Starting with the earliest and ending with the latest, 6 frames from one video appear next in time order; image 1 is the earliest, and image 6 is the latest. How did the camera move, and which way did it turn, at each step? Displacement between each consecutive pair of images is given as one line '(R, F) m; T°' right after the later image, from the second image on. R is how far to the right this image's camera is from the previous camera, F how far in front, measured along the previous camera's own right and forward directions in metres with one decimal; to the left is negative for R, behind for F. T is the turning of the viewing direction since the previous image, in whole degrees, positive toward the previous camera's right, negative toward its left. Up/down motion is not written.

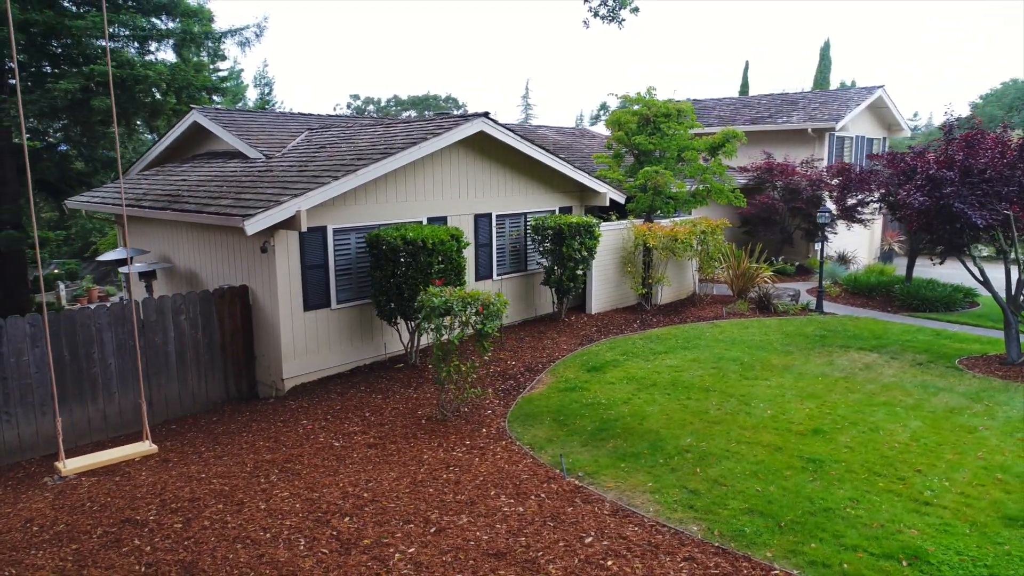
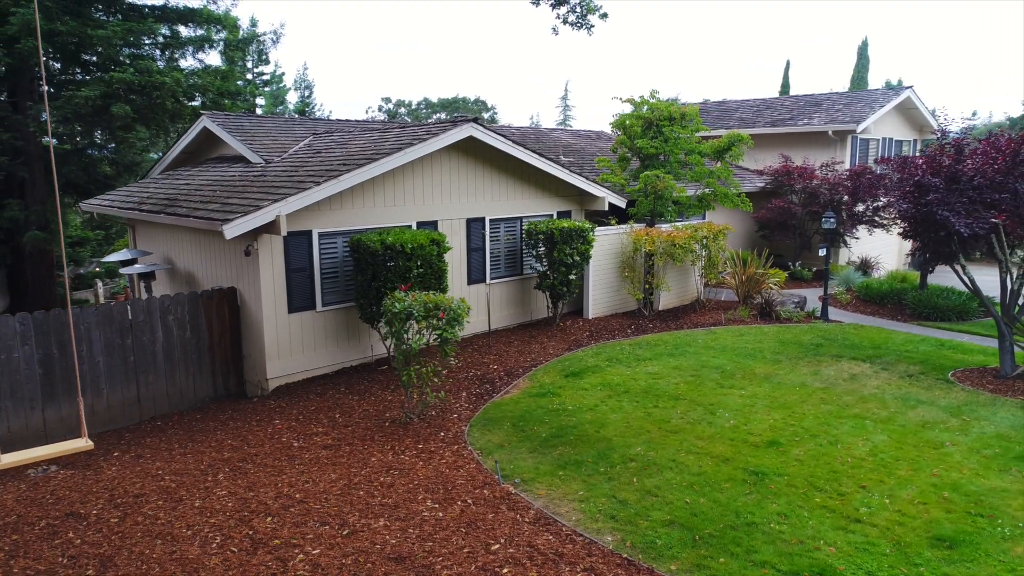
(+0.8, 0.0) m; -4°
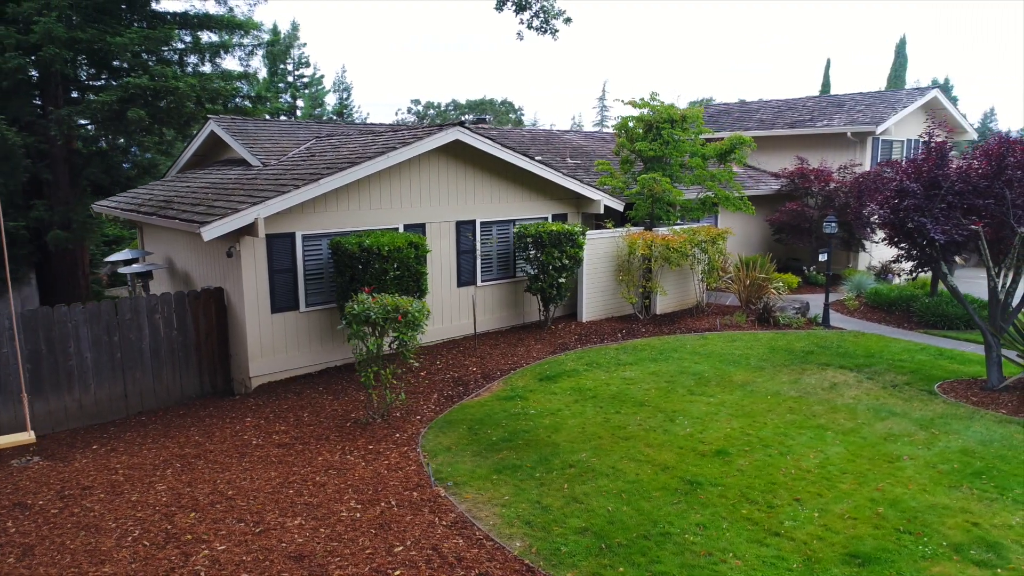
(+0.9, 0.0) m; -3°
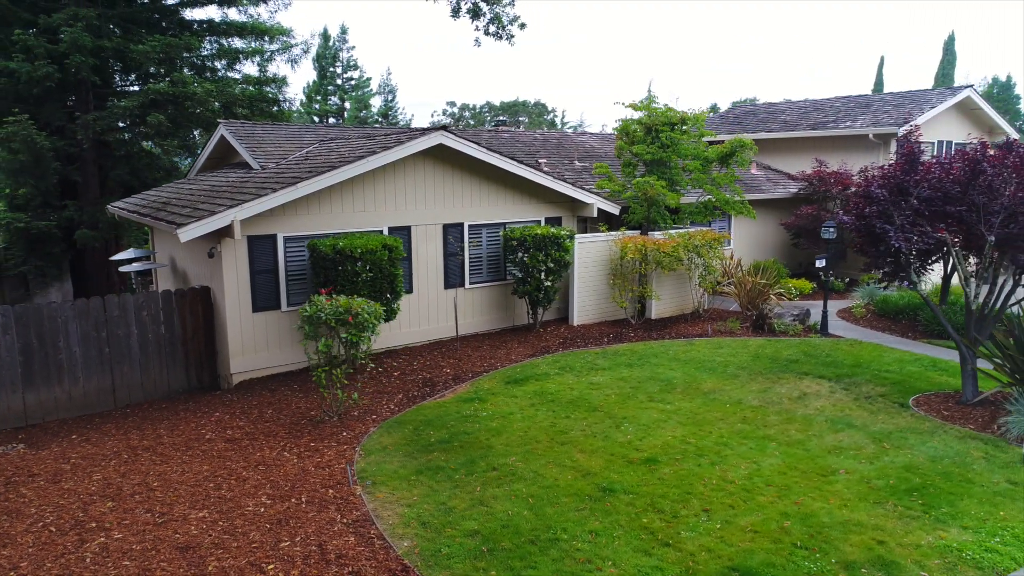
(+1.1, 0.0) m; -4°
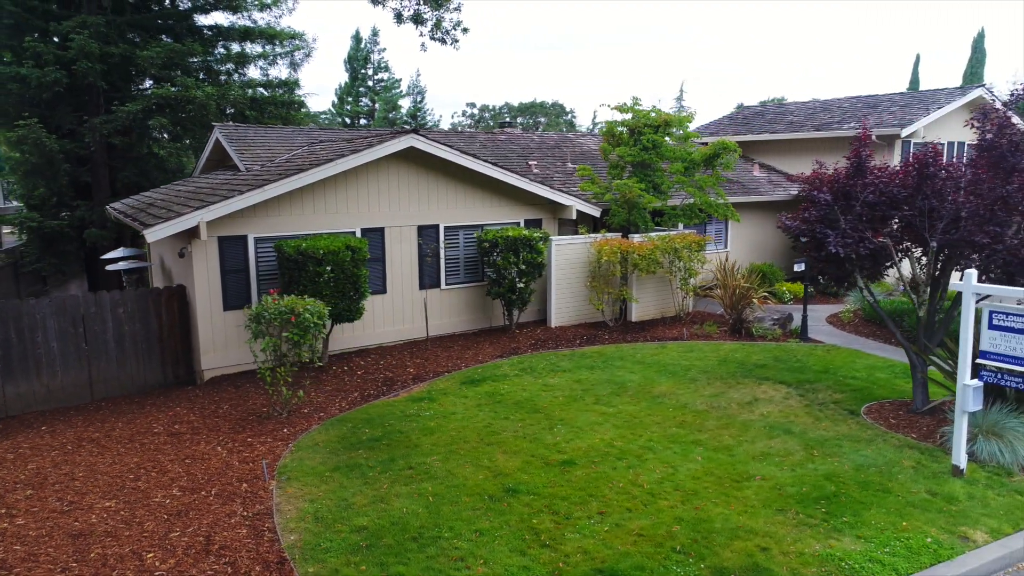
(+1.1, -0.1) m; -3°
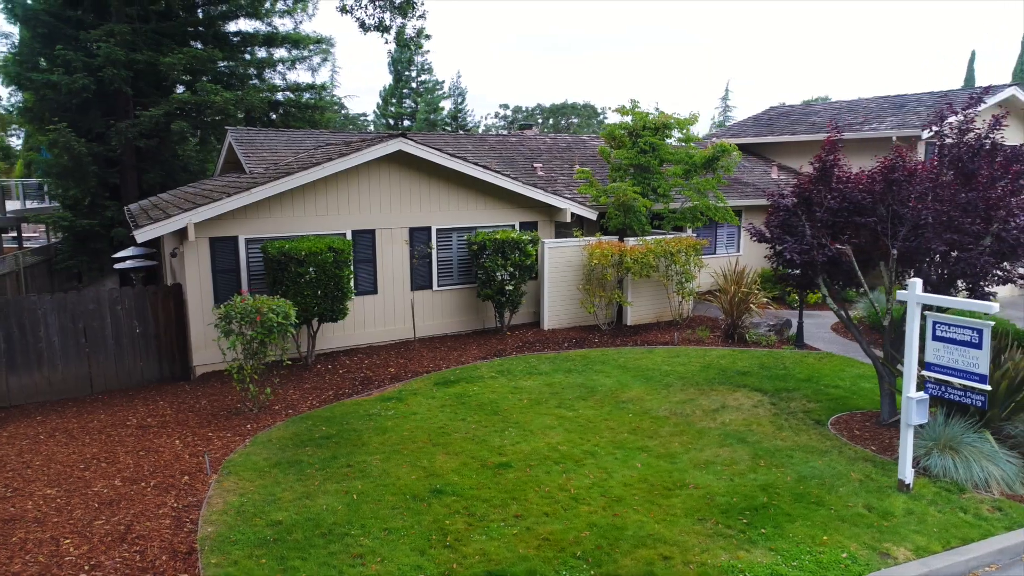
(+1.0, 0.0) m; -4°
